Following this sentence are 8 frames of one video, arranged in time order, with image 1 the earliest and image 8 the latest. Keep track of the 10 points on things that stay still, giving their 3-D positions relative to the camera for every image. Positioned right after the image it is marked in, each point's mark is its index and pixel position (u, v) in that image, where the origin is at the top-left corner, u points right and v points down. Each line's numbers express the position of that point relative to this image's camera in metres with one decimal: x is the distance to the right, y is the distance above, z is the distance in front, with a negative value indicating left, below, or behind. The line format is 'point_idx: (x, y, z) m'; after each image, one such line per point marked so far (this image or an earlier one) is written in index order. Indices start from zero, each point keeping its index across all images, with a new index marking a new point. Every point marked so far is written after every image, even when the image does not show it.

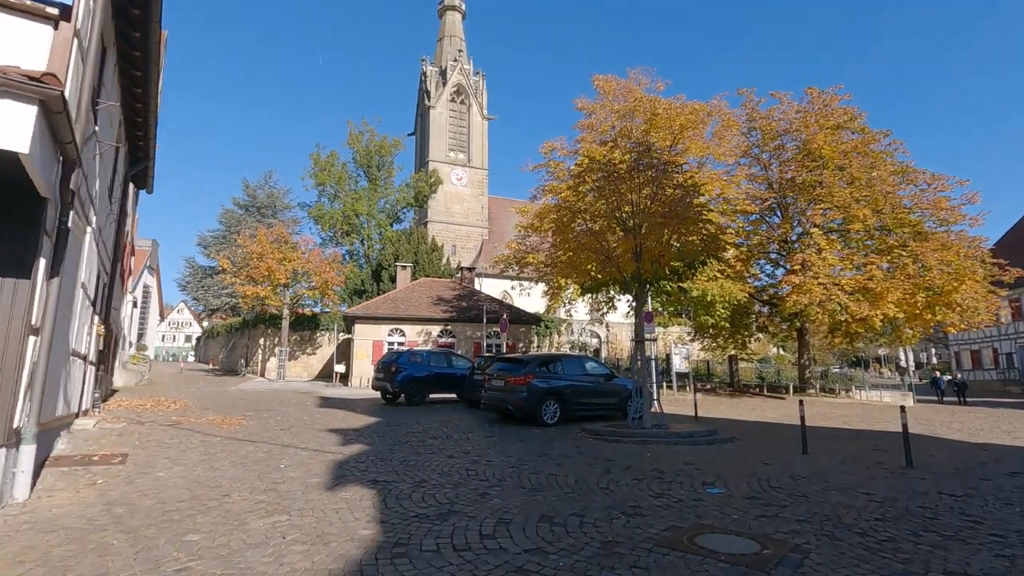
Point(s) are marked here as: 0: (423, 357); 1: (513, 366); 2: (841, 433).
0: (-3.2, -2.5, +19.5) m
1: (0.0, -2.1, +14.6) m
2: (+8.9, -3.9, +14.5) m
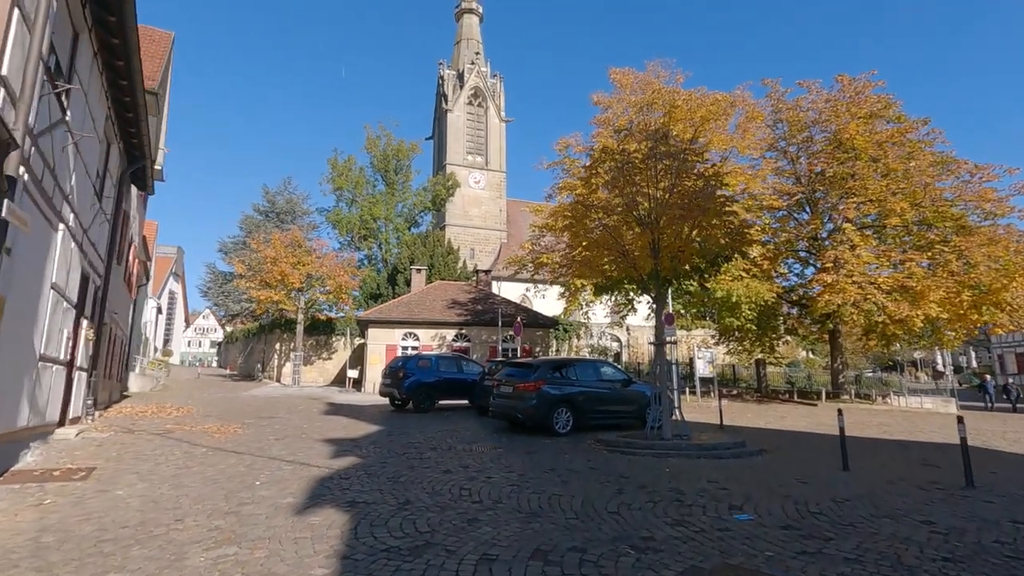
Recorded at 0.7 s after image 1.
0: (-2.8, -2.6, +18.8) m
1: (+0.3, -2.1, +13.7) m
2: (+9.1, -3.8, +13.2) m
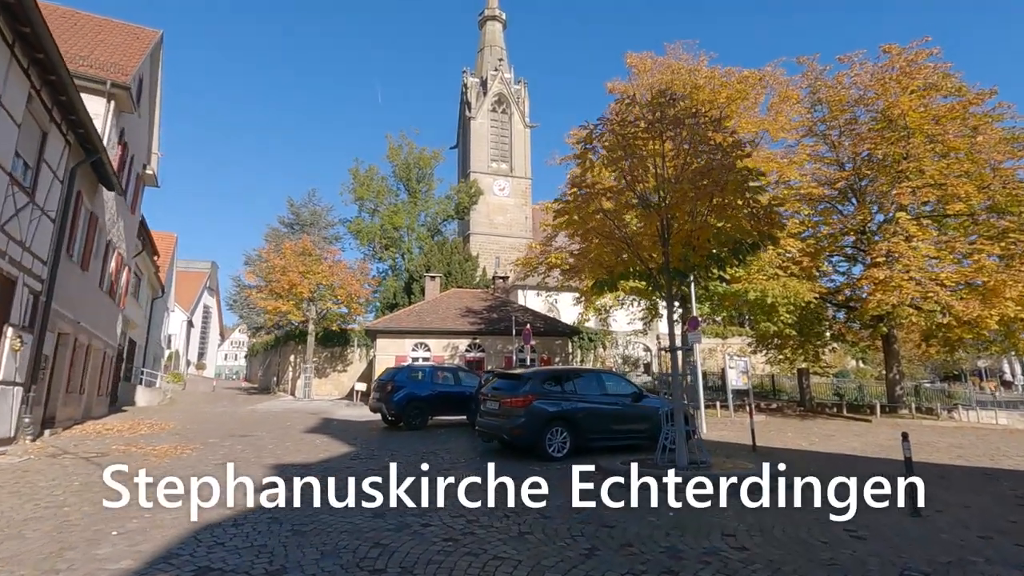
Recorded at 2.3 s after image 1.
0: (-2.7, -2.7, +16.9) m
1: (0.0, -2.1, +11.7) m
2: (+8.8, -3.7, +10.6) m
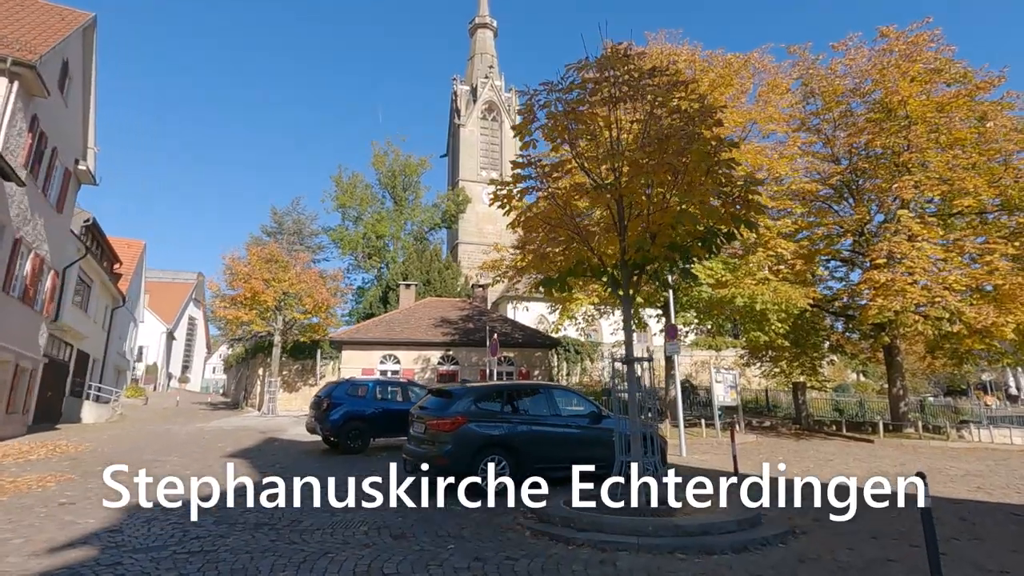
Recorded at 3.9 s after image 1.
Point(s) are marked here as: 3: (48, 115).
0: (-4.0, -2.8, +15.0) m
1: (-1.3, -2.1, +9.8) m
2: (+7.5, -3.6, +8.6) m
3: (-14.4, +5.4, +16.7) m
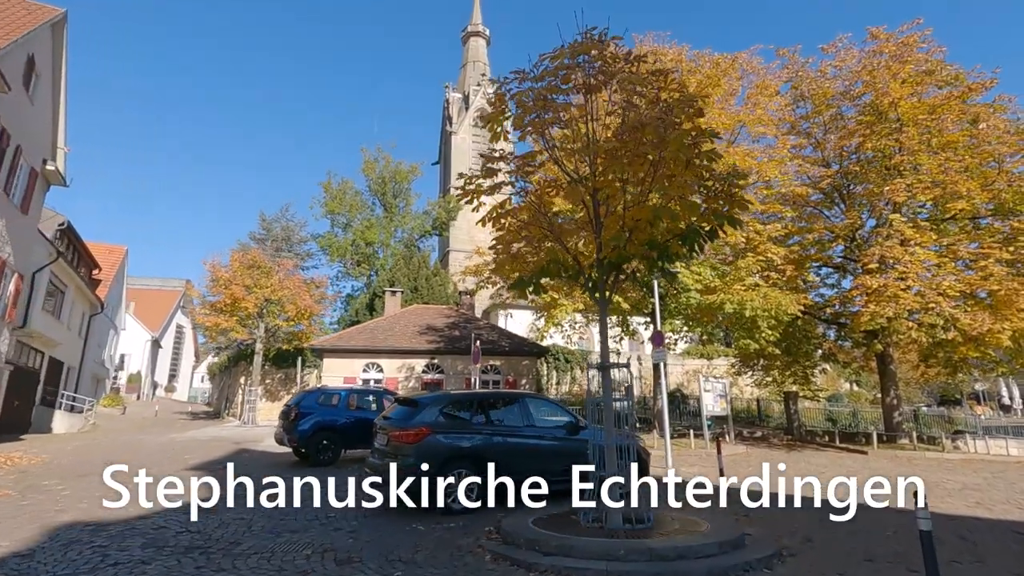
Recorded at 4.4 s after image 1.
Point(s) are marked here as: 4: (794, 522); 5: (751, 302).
0: (-4.6, -2.9, +14.3) m
1: (-1.8, -2.1, +9.1) m
2: (+7.0, -3.6, +8.0) m
3: (-15.0, +5.3, +16.1) m
4: (+4.3, -3.6, +8.3) m
5: (+7.5, -0.4, +16.9) m
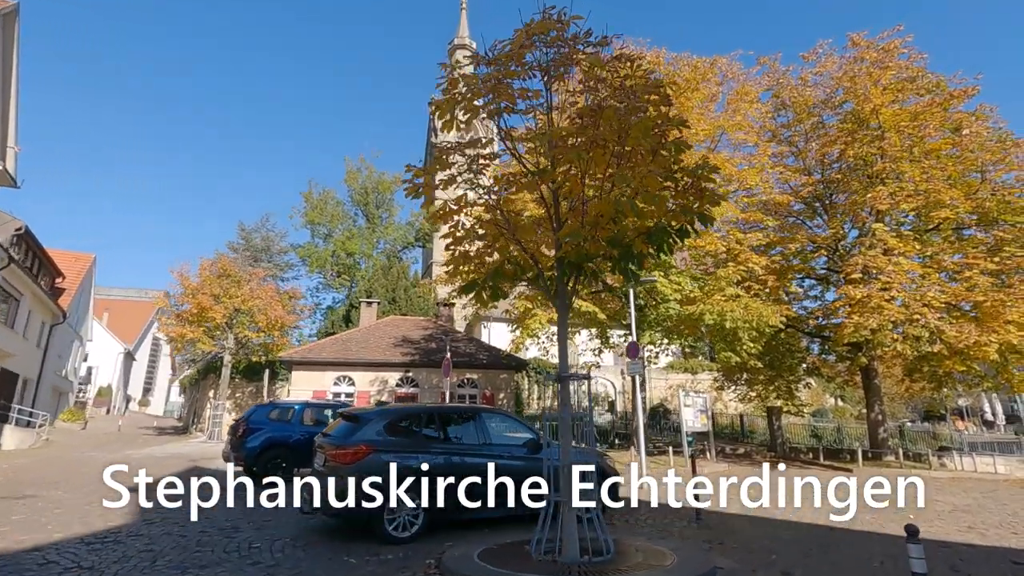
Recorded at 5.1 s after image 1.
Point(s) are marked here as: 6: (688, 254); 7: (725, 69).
0: (-5.4, -3.1, +13.3) m
1: (-2.5, -2.1, +8.2) m
2: (+6.3, -3.7, +7.3) m
3: (-15.8, +5.1, +15.1) m
4: (+3.6, -3.6, +7.5) m
5: (+6.6, -0.7, +16.3) m
6: (+6.0, +1.2, +18.3) m
7: (+7.5, +7.7, +18.9) m
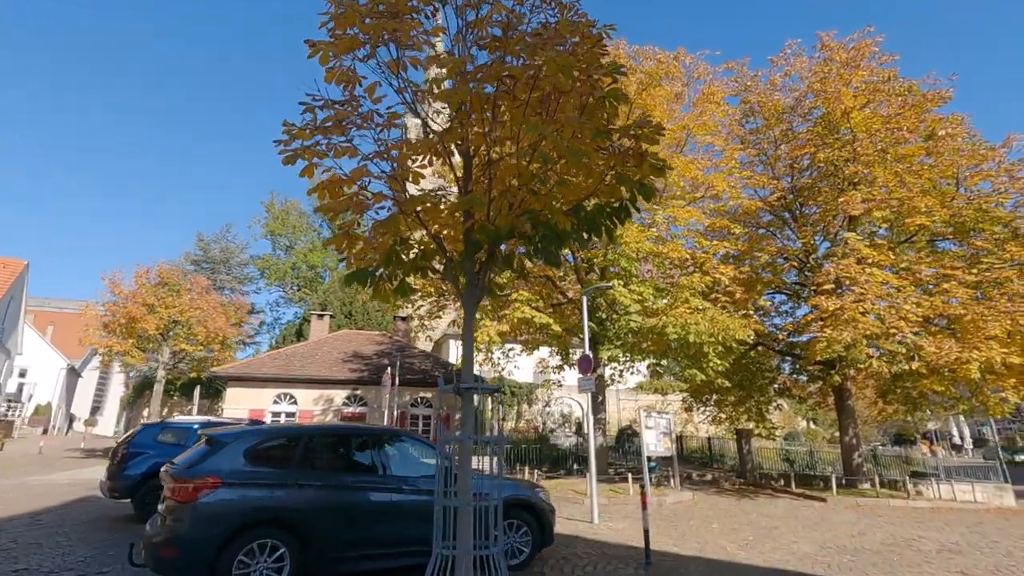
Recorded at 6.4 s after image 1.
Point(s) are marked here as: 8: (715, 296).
0: (-6.8, -3.1, +11.4) m
1: (-3.7, -2.0, +6.5) m
2: (+5.1, -3.7, +5.8) m
3: (-17.2, +5.2, +13.1) m
4: (+2.4, -3.6, +5.9) m
5: (+5.1, -1.0, +14.9) m
6: (+4.4, +0.8, +17.0) m
7: (+5.9, +7.3, +17.9) m
8: (+6.3, -0.2, +16.7) m
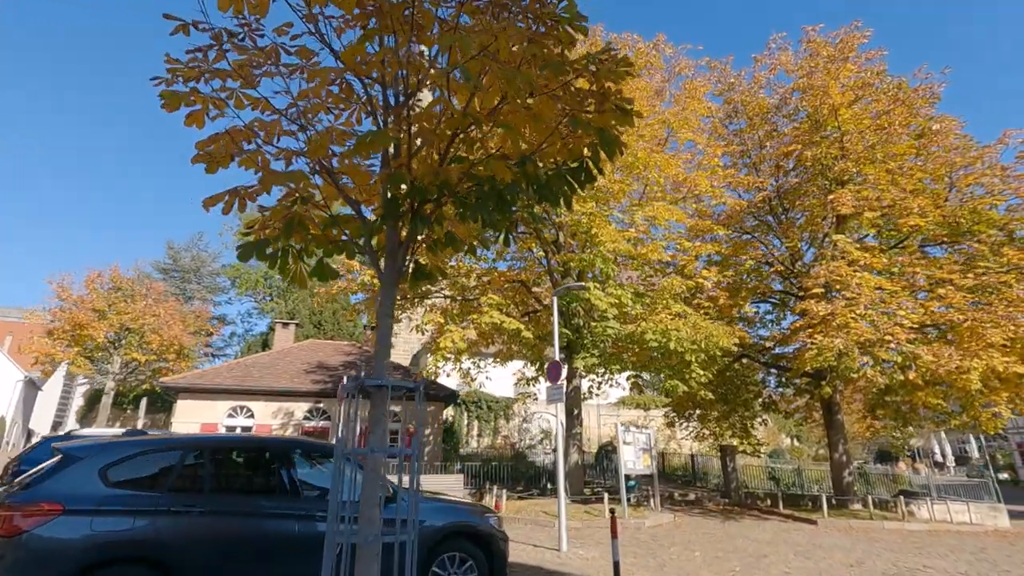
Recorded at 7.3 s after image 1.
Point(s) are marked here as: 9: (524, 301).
0: (-7.6, -2.9, +9.9) m
1: (-4.4, -1.8, +5.1) m
2: (+4.5, -3.5, +4.7) m
3: (-17.9, +5.4, +11.5) m
4: (+1.8, -3.4, +4.7) m
5: (+4.2, -1.1, +13.8) m
6: (+3.5, +0.6, +16.0) m
7: (+5.1, +7.1, +17.1) m
8: (+5.4, -0.4, +15.7) m
9: (+0.4, -0.4, +17.3) m
